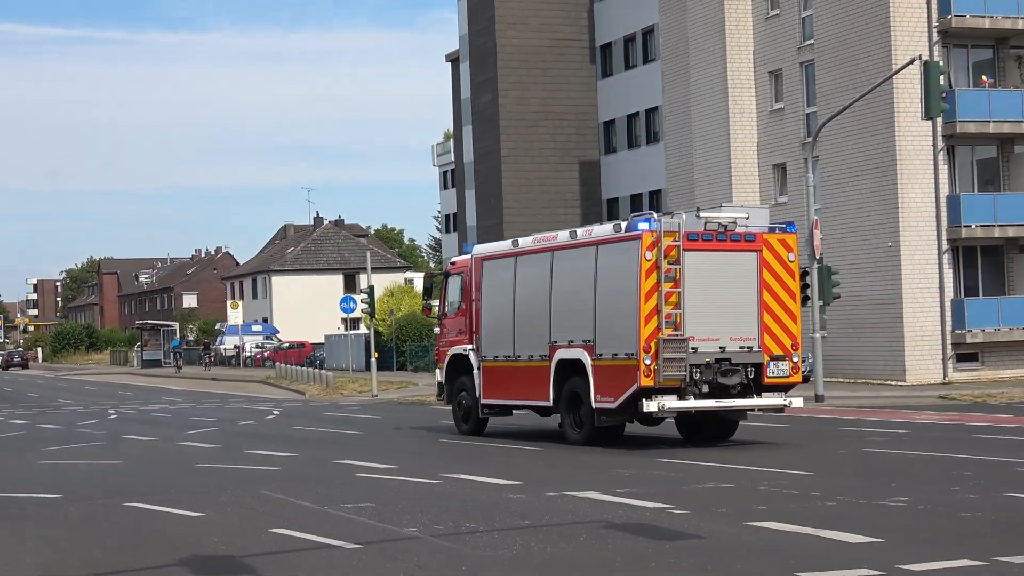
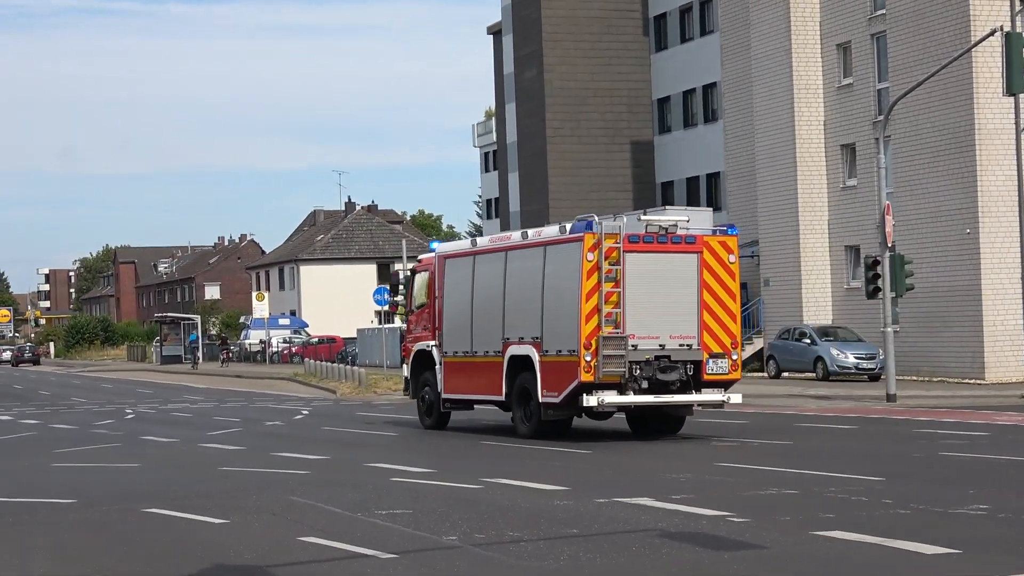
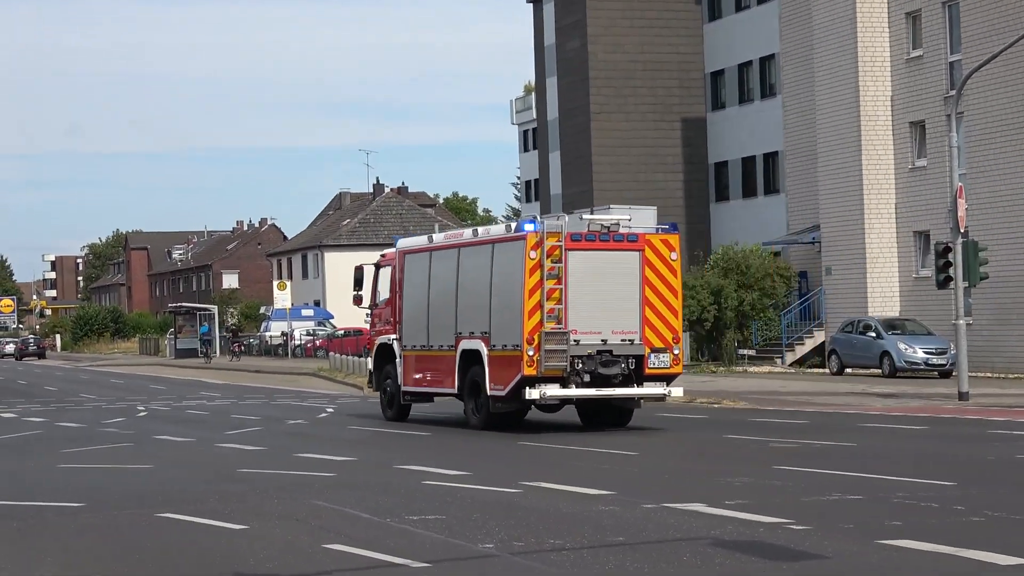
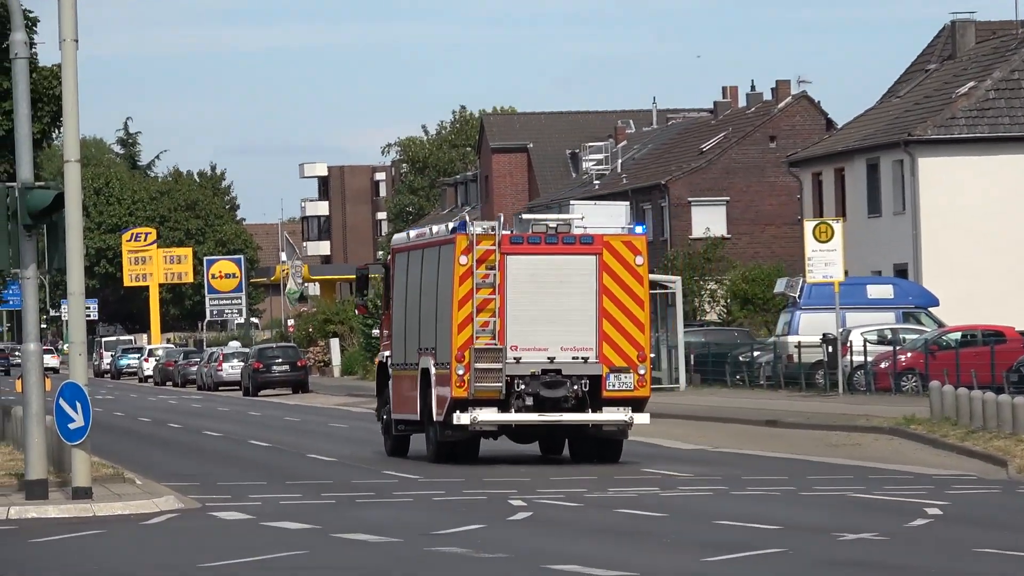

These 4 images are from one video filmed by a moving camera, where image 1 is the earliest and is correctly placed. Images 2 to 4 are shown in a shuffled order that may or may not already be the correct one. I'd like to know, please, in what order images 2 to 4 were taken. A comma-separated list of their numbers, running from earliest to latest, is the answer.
2, 3, 4
